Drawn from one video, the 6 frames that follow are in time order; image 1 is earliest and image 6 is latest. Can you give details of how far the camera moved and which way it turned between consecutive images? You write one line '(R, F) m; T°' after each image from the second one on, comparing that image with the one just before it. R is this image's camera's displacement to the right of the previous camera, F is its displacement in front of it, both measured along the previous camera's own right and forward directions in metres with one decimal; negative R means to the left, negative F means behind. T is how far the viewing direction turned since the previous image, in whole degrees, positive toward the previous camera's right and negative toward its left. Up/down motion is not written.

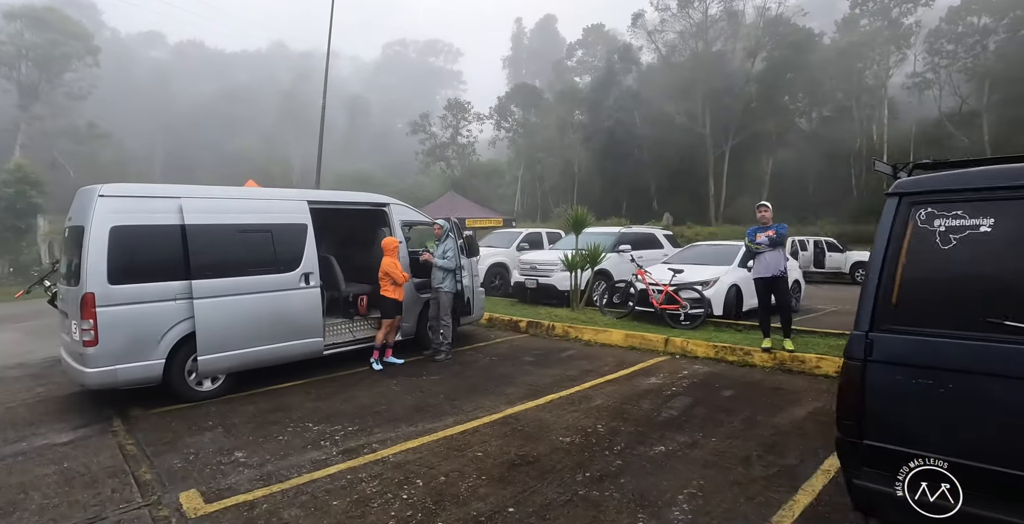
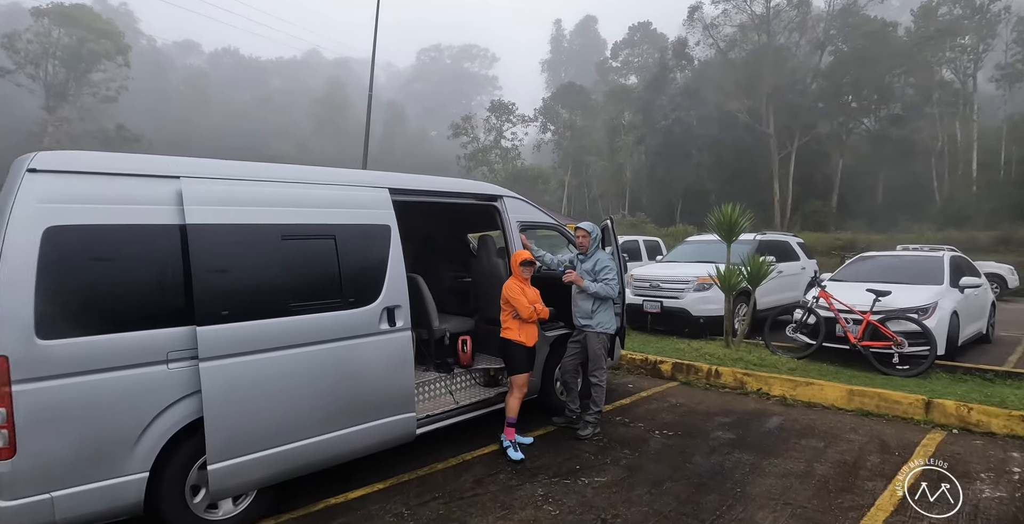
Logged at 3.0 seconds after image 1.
(-1.3, +2.4) m; -3°
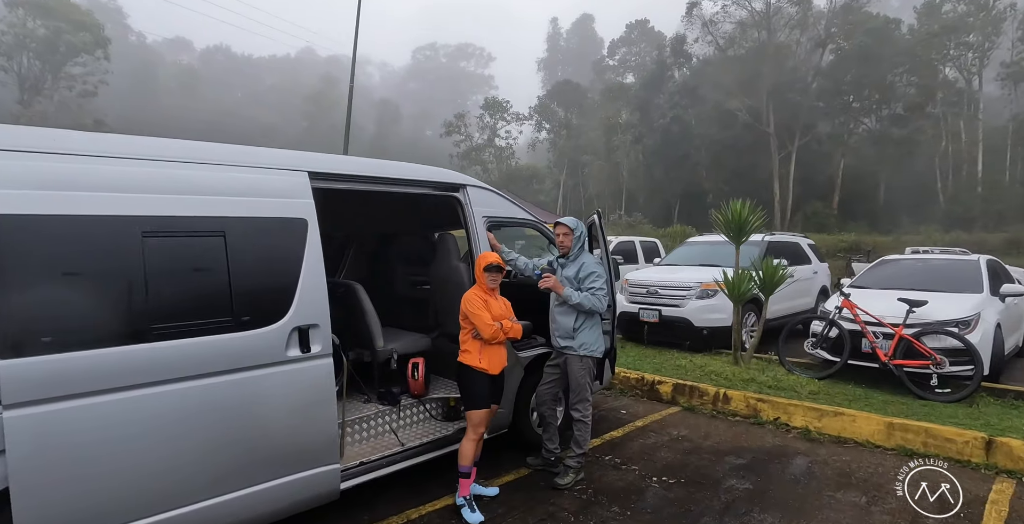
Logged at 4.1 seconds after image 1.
(+0.2, +0.9) m; 0°
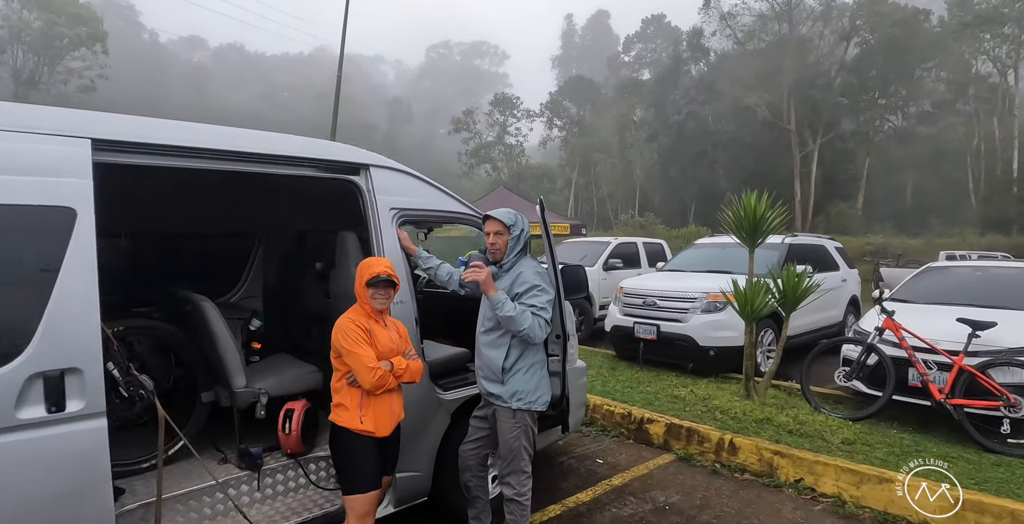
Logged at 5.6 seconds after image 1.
(+0.5, +1.1) m; -2°
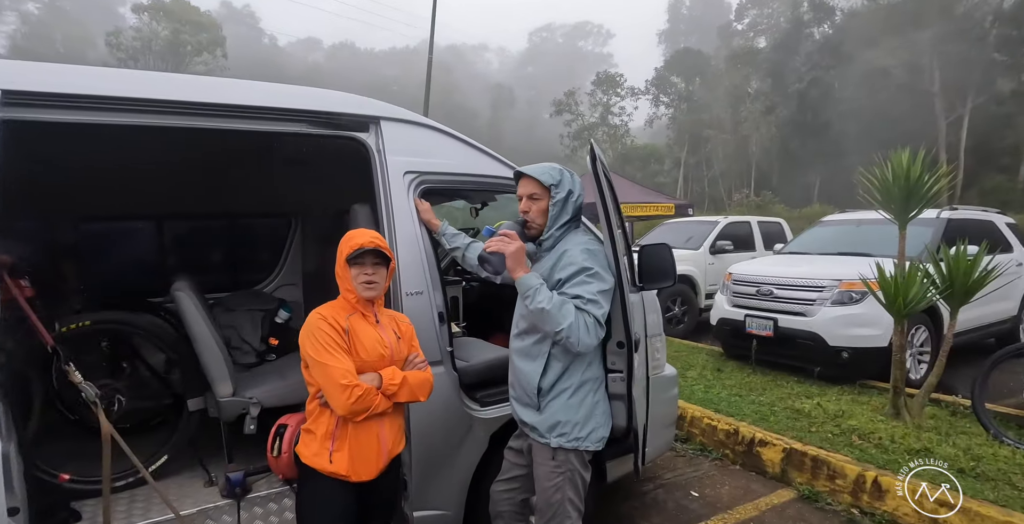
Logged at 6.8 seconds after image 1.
(+0.2, +0.7) m; -11°
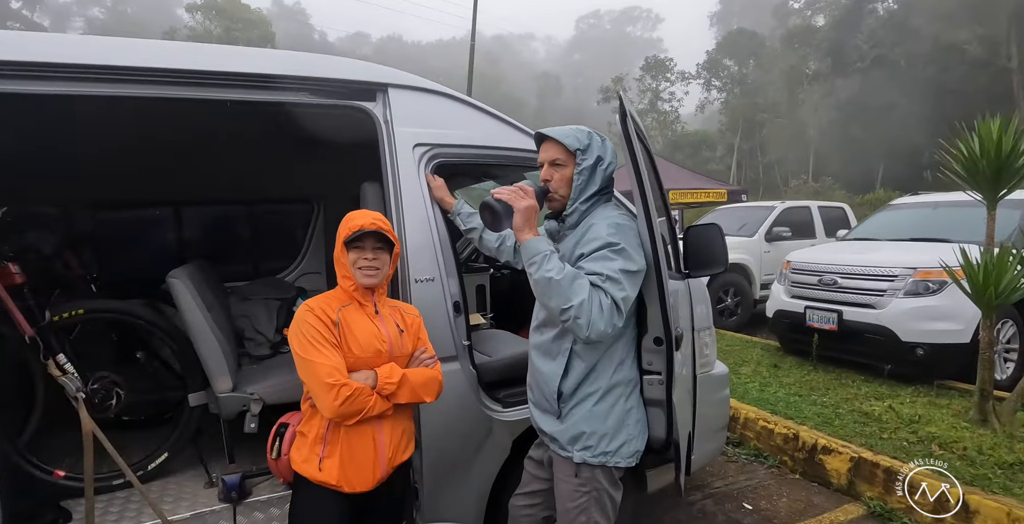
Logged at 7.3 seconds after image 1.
(+0.1, +0.3) m; -5°
